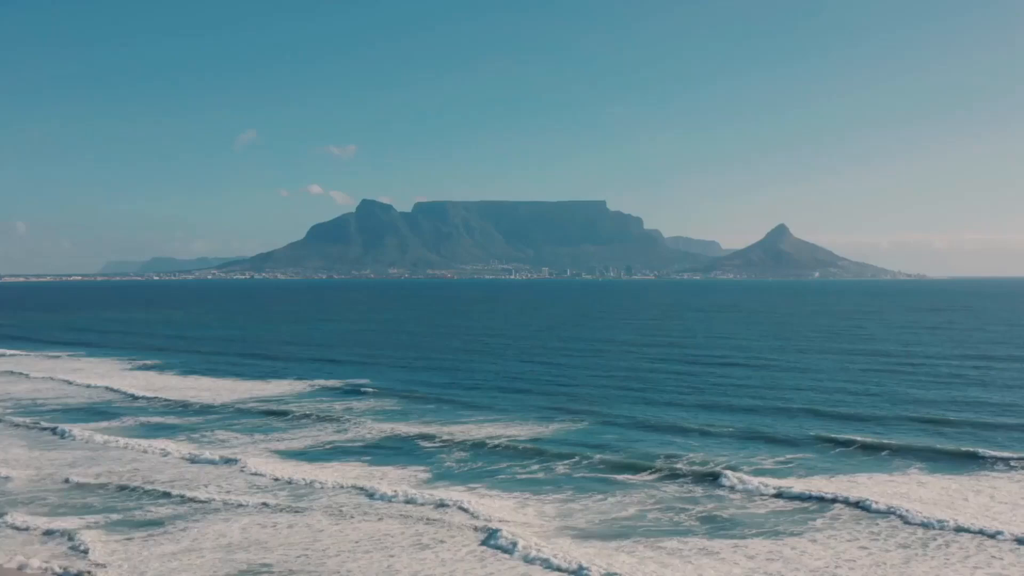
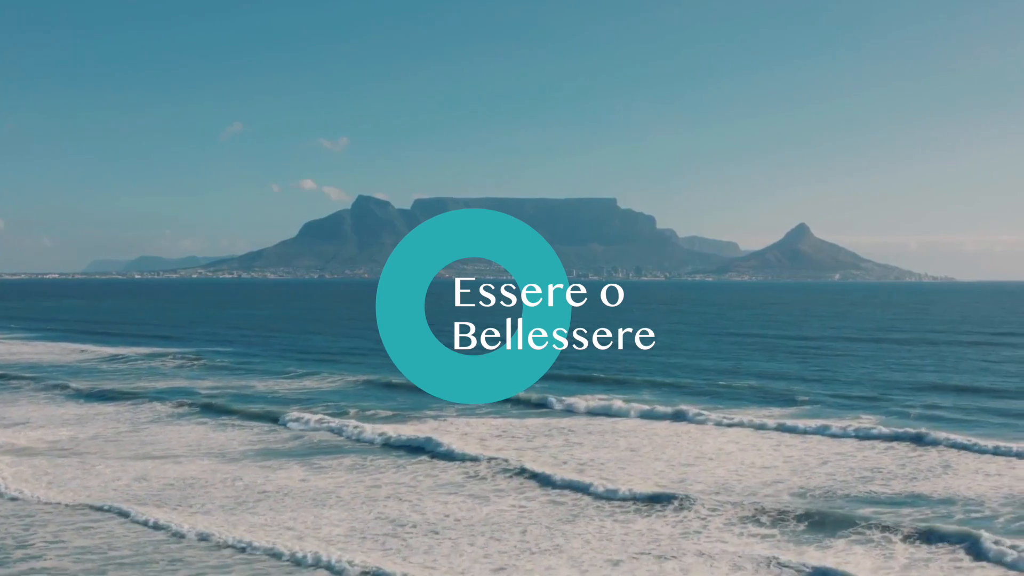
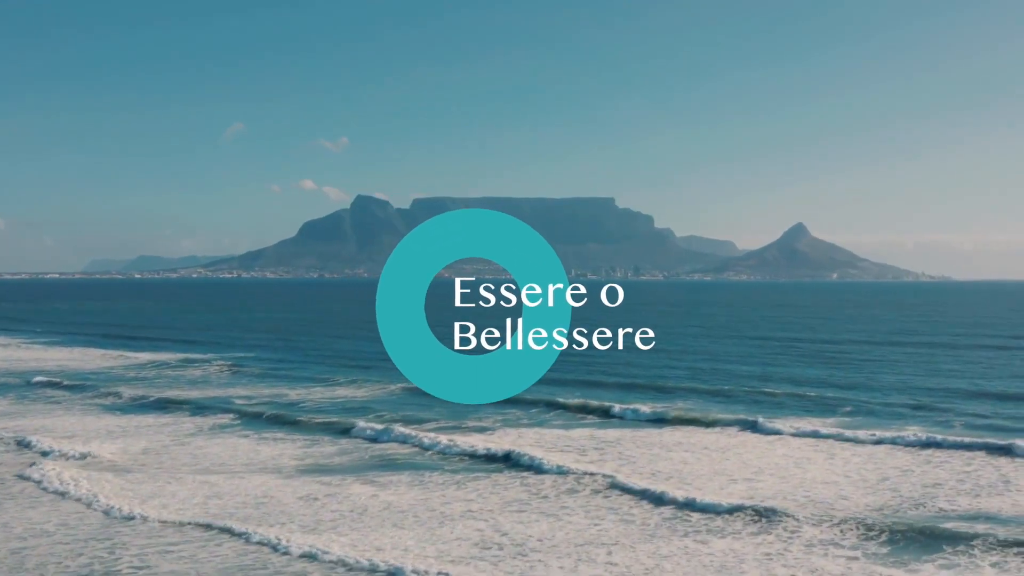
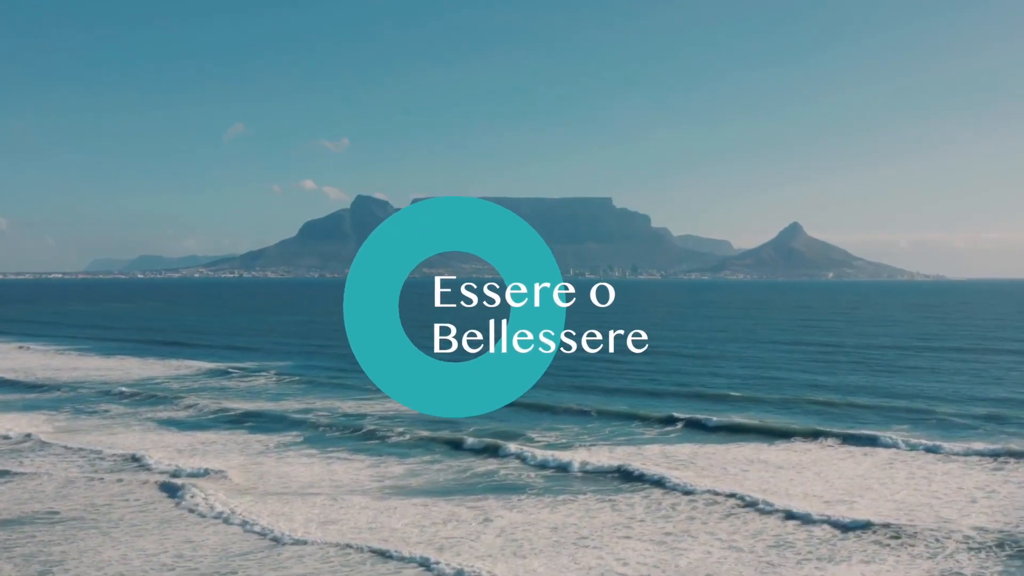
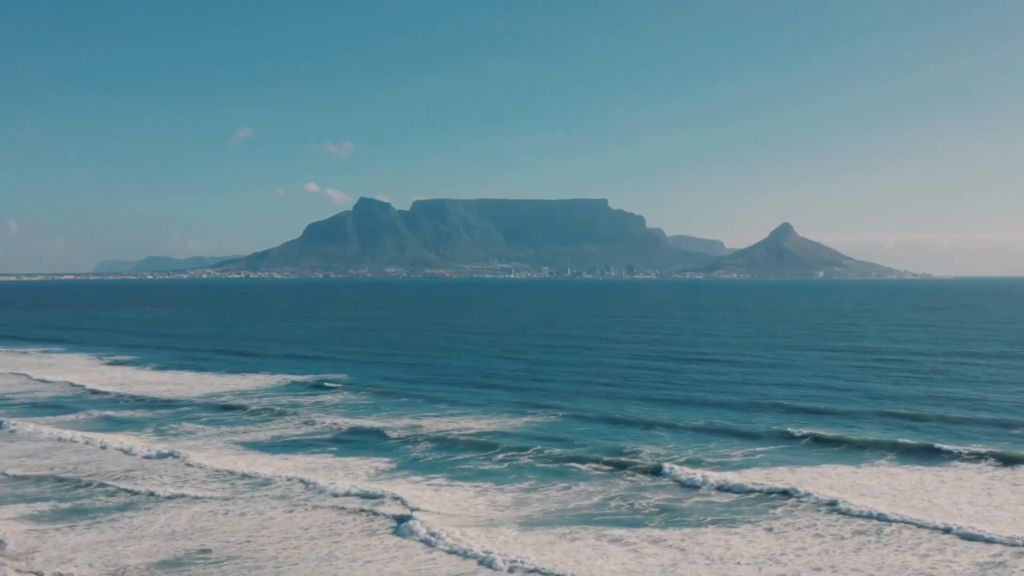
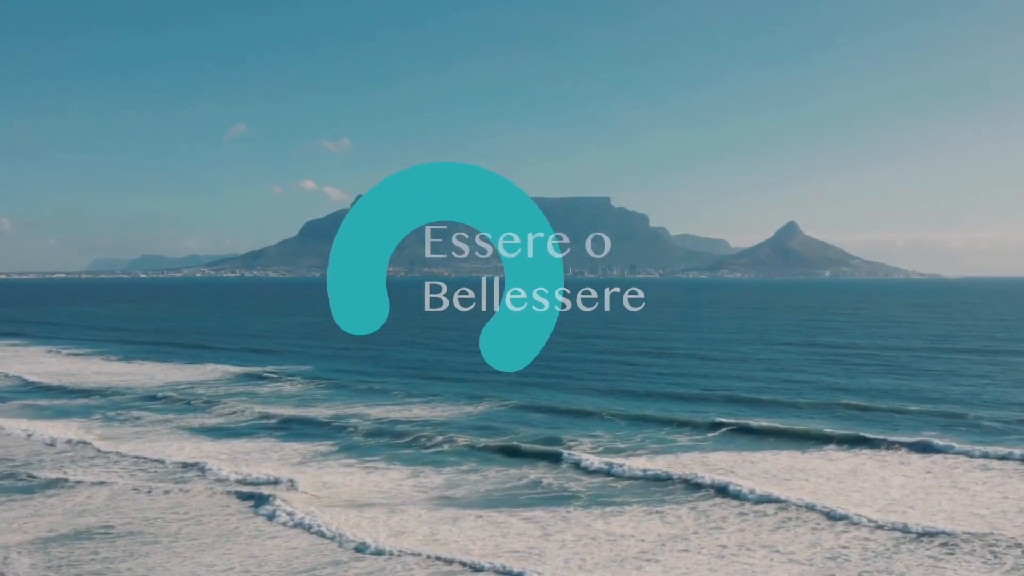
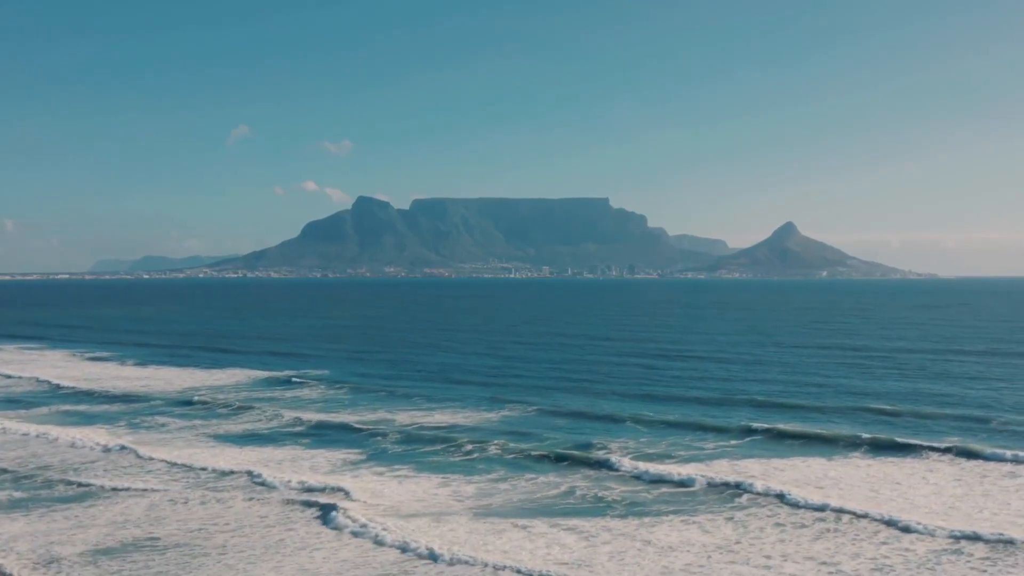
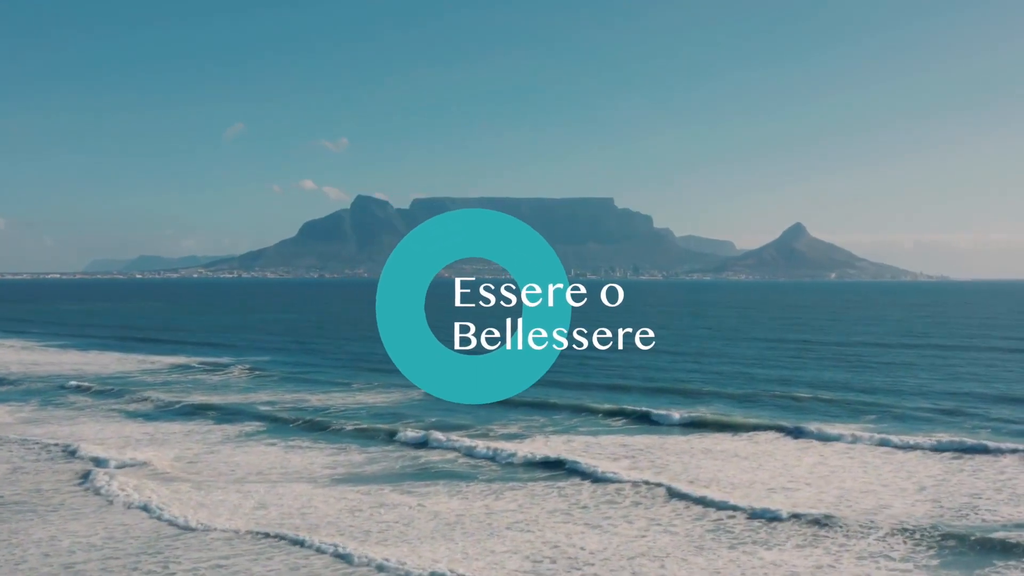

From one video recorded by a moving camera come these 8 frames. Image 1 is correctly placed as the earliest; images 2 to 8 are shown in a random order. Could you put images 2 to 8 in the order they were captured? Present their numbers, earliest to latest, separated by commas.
5, 7, 6, 4, 8, 3, 2
